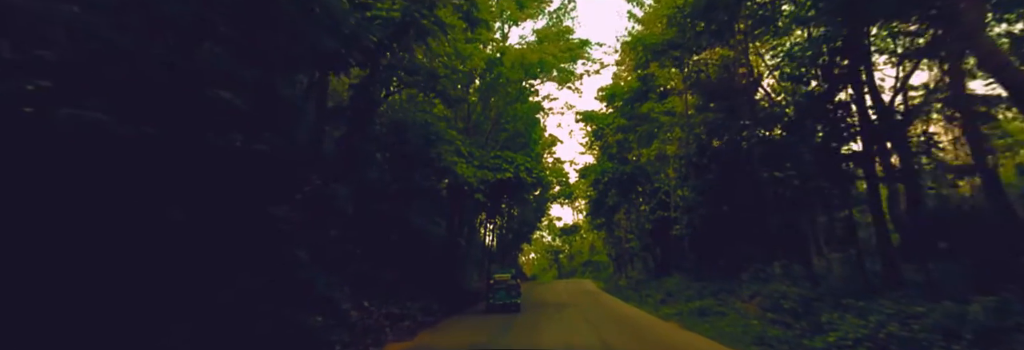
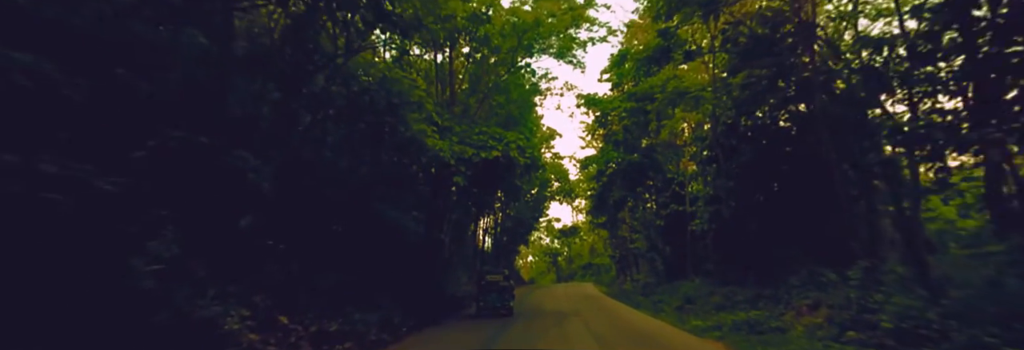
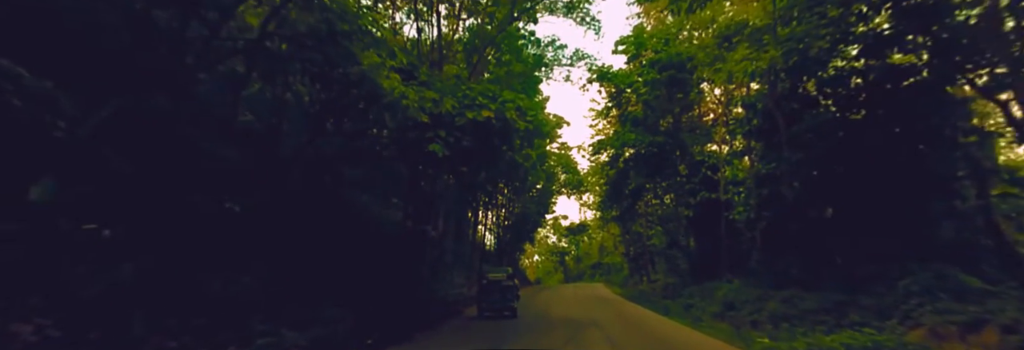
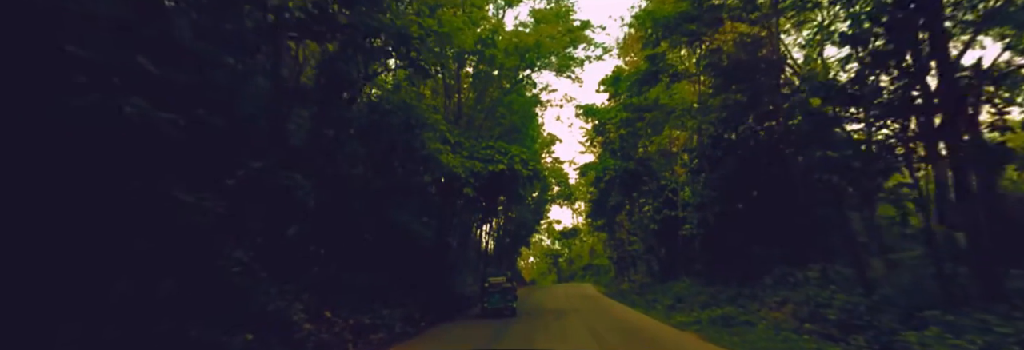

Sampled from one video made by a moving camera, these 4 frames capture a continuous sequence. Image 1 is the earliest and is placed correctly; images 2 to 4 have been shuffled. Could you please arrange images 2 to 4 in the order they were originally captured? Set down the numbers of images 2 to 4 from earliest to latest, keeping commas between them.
4, 2, 3
